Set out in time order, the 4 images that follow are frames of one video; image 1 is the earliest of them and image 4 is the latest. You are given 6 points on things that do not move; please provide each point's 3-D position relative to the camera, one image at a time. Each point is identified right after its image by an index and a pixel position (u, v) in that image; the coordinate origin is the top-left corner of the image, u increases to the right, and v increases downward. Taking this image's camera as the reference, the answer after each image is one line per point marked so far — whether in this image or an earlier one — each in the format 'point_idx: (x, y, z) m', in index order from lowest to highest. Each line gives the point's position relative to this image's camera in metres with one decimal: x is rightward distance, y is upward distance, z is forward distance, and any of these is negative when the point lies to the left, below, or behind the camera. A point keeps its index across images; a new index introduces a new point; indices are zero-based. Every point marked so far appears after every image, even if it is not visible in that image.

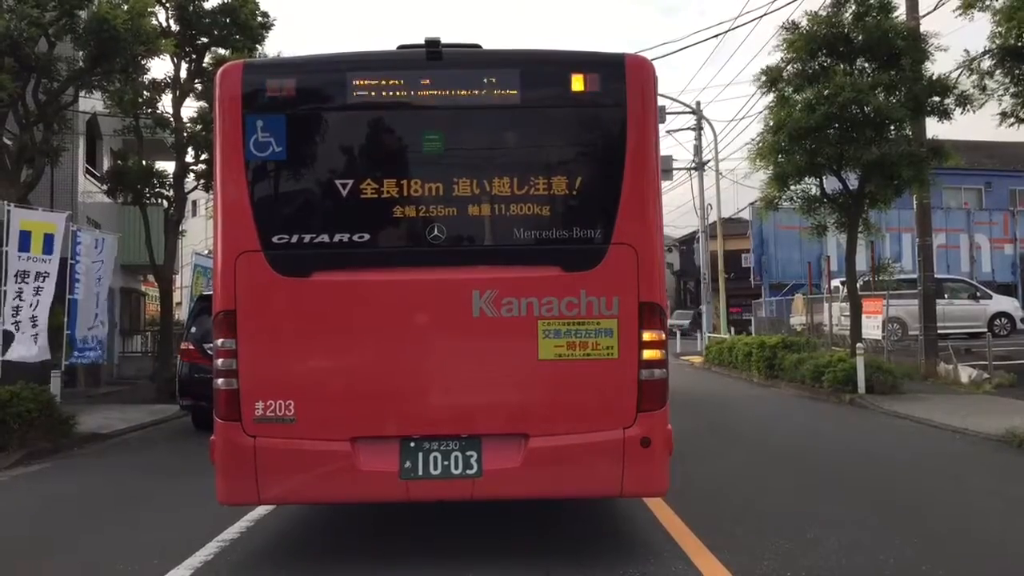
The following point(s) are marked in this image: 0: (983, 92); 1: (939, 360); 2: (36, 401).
0: (+6.0, +2.5, +11.7) m
1: (+7.9, -1.3, +17.2) m
2: (-6.0, -1.4, +11.6) m
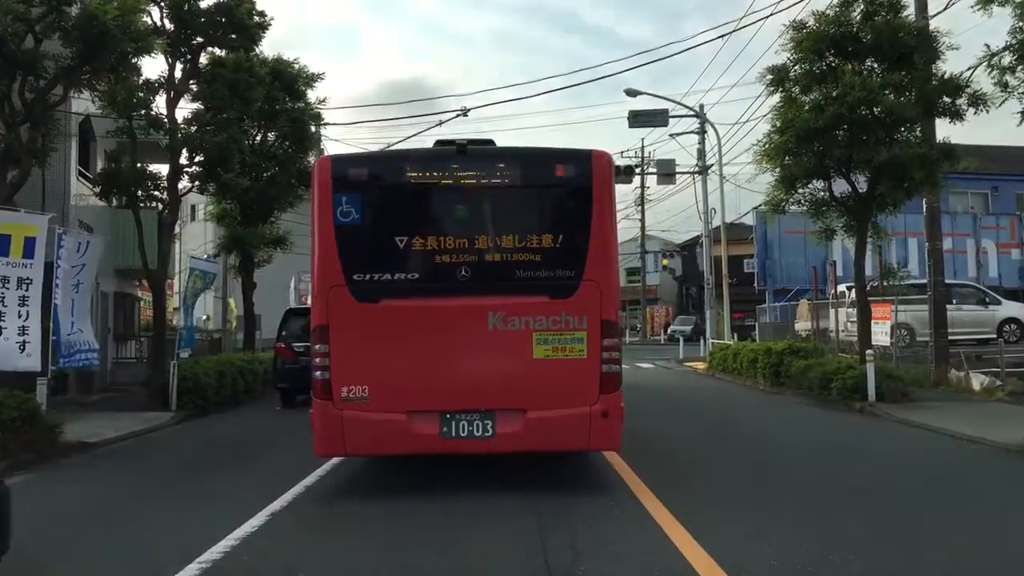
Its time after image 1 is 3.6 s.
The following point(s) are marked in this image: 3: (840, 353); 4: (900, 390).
0: (+6.0, +2.4, +11.5) m
1: (+7.9, -1.4, +16.9) m
2: (-5.9, -1.5, +11.4) m
3: (+7.0, -1.4, +19.8) m
4: (+6.1, -1.6, +14.7) m
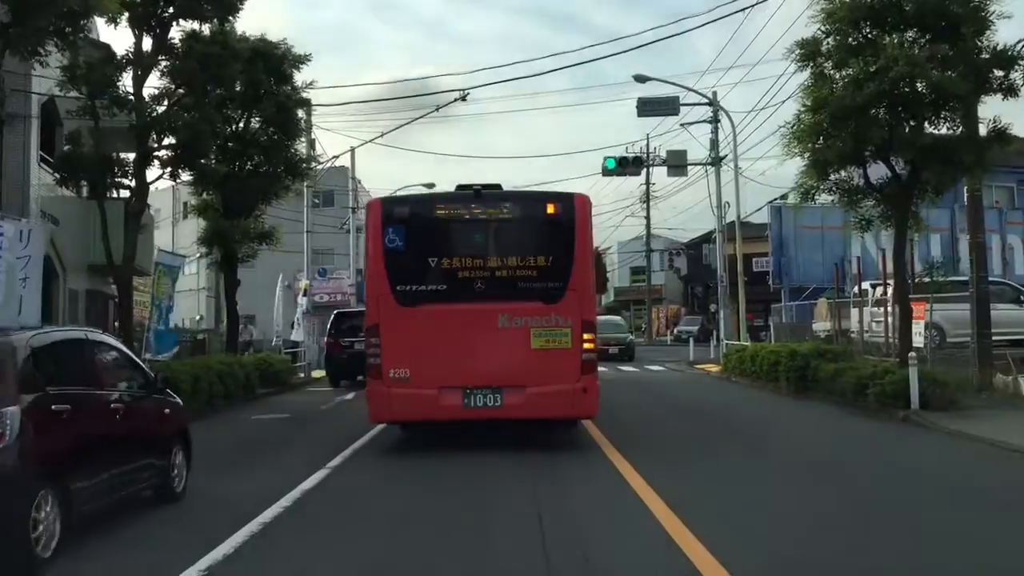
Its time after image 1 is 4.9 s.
0: (+6.1, +2.5, +10.6) m
1: (+8.0, -1.4, +16.0) m
2: (-5.9, -1.4, +10.5) m
3: (+7.0, -1.4, +18.8) m
4: (+6.2, -1.6, +13.8) m
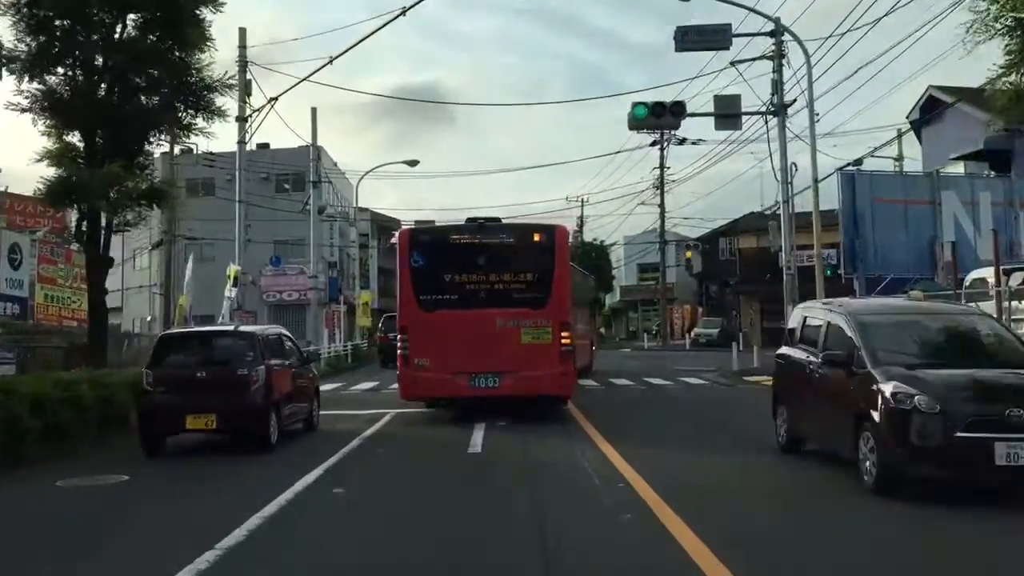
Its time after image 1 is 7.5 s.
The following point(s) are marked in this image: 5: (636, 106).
0: (+6.1, +2.6, +6.9) m
1: (+8.0, -1.2, +12.3) m
2: (-5.9, -1.3, +6.7) m
3: (+7.0, -1.2, +15.1) m
4: (+6.2, -1.4, +10.1) m
5: (+2.1, +3.1, +16.4) m
